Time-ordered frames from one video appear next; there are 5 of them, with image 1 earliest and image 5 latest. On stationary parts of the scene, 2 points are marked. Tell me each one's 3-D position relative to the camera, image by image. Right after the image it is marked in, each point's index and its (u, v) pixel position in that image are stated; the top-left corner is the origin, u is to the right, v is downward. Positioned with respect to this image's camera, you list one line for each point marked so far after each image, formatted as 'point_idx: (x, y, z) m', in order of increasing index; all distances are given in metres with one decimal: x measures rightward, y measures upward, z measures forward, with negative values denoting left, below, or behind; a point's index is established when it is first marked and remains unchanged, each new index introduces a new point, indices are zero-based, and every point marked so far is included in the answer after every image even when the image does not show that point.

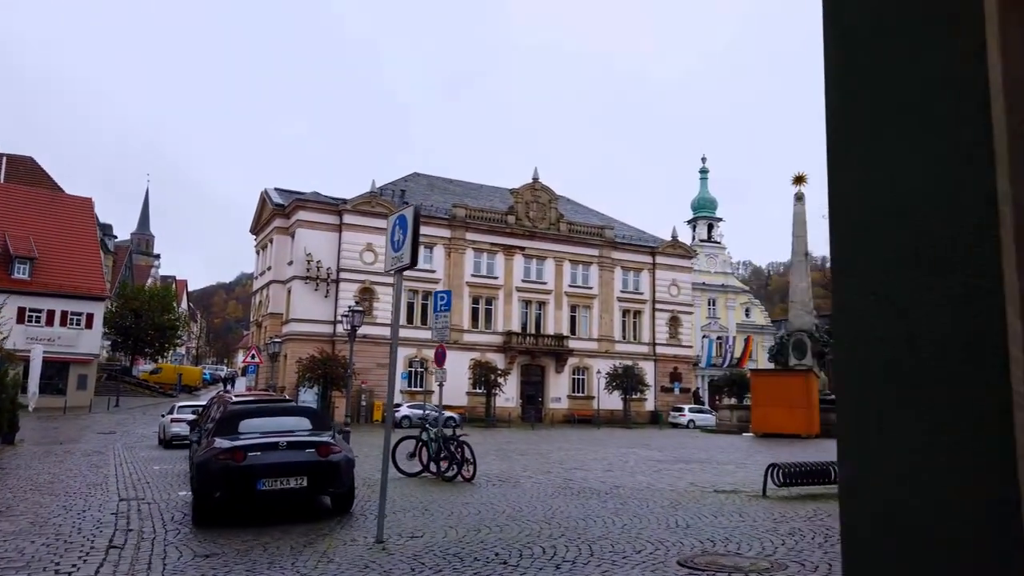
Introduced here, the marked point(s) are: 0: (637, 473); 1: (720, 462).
0: (+2.4, -3.5, +13.9) m
1: (+4.7, -4.0, +16.8) m
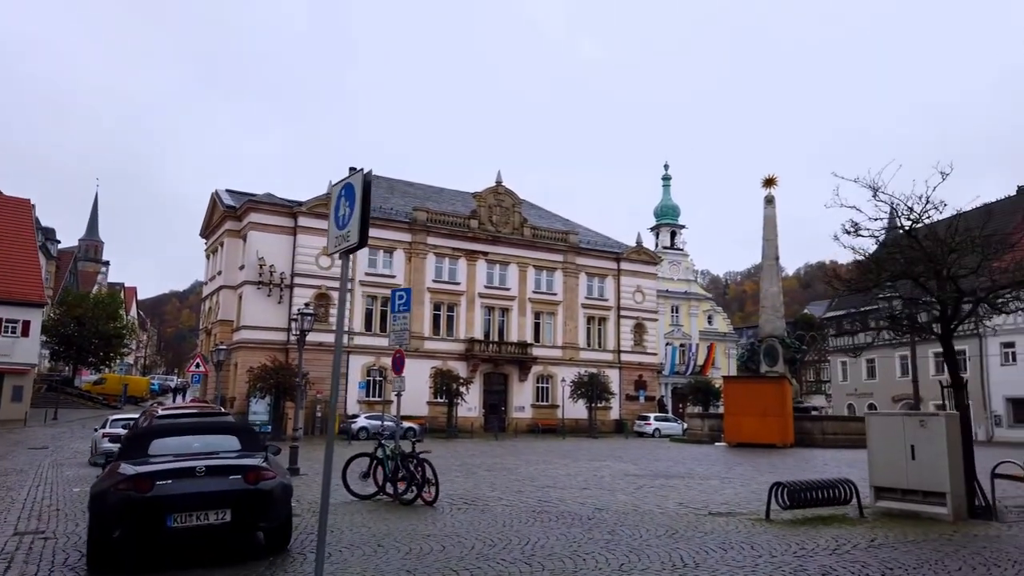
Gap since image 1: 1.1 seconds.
0: (+1.8, -3.5, +12.6) m
1: (+4.0, -4.0, +15.6) m
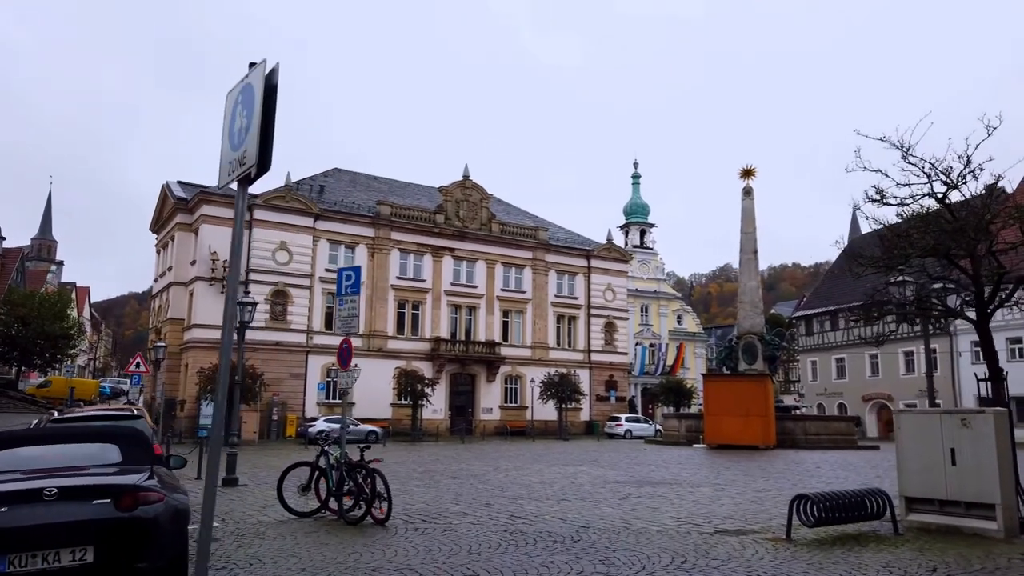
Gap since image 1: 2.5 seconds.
0: (+1.3, -3.2, +10.9) m
1: (+3.4, -3.7, +14.0) m
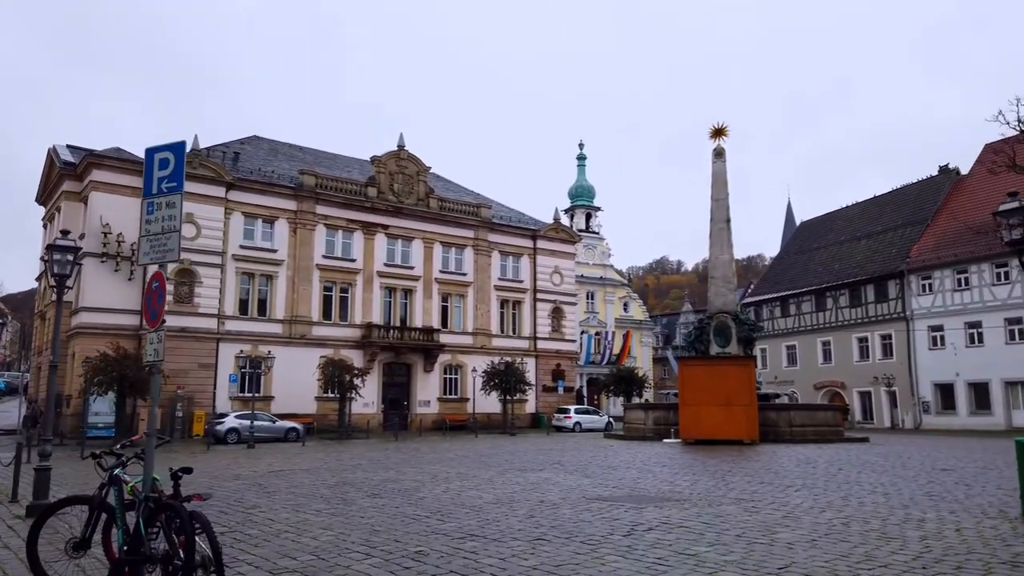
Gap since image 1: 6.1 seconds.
0: (+0.8, -2.4, +6.7) m
1: (+2.7, -2.9, +10.0) m
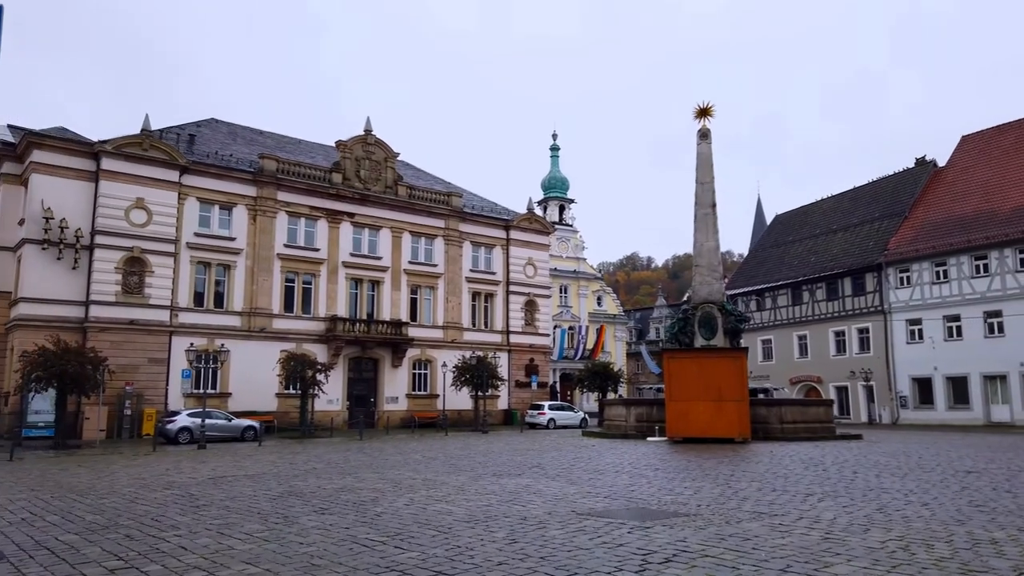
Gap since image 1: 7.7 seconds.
0: (+0.7, -2.1, +5.0) m
1: (+2.4, -2.6, +8.3) m
